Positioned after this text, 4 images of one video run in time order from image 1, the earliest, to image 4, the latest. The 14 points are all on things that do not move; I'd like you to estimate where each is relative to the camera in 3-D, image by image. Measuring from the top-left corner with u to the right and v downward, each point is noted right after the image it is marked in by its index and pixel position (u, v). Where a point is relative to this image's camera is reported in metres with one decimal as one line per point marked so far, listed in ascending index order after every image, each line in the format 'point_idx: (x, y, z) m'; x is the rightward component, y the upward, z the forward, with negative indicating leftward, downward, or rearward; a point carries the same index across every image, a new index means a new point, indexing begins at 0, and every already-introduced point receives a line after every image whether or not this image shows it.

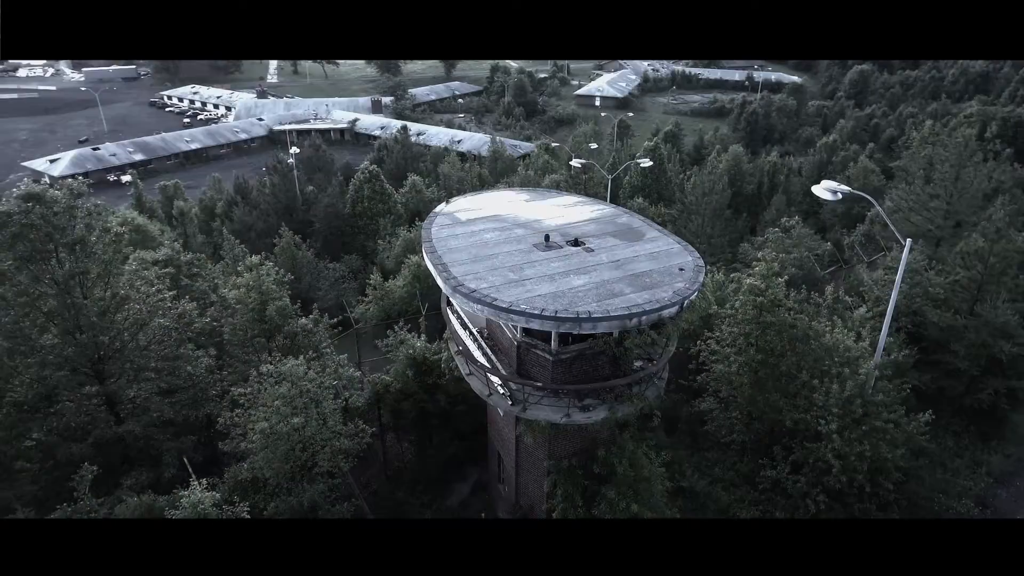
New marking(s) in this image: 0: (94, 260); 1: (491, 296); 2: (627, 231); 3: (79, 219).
0: (-12.7, +0.9, +19.1) m
1: (-0.4, -0.2, +13.5) m
2: (+3.1, +1.5, +17.0) m
3: (-12.8, +2.1, +18.7) m
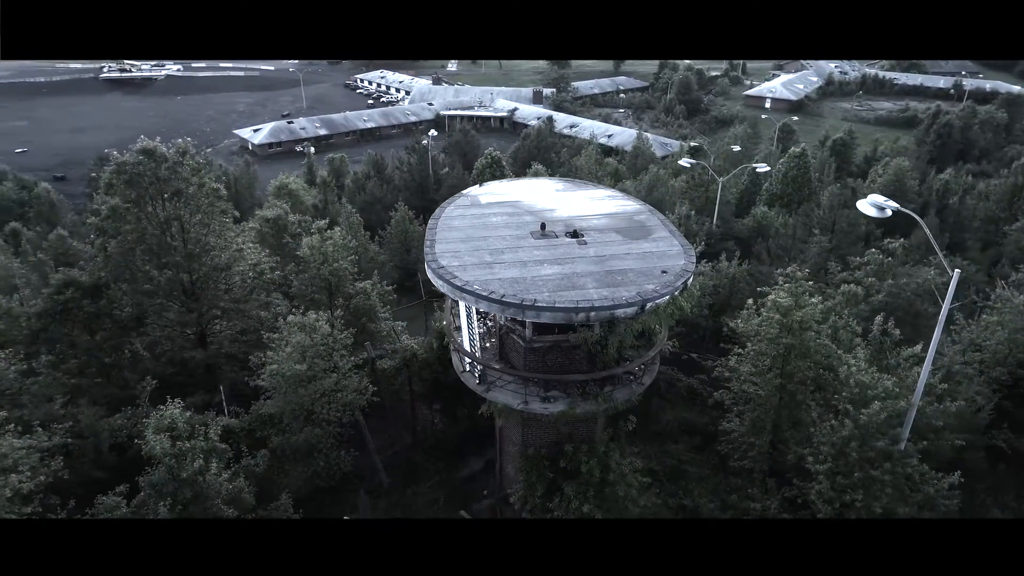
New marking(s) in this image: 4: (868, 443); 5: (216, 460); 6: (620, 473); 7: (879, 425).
0: (-11.5, +2.9, +22.4) m
1: (-1.3, +0.3, +14.0) m
2: (+3.2, +1.5, +16.5) m
3: (-11.6, +4.0, +22.1) m
4: (+7.9, -3.4, +14.1) m
5: (-6.7, -3.9, +14.2) m
6: (+2.7, -4.6, +15.5) m
7: (+8.2, -3.1, +14.1) m
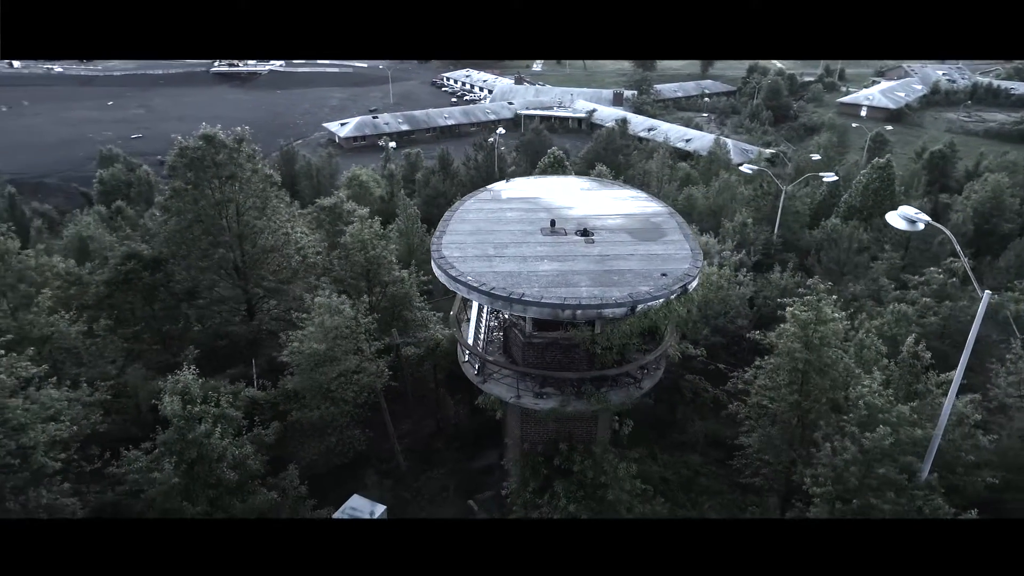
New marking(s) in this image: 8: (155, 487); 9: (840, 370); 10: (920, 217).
0: (-10.2, +3.7, +23.9) m
1: (-1.3, +0.5, +14.3) m
2: (+3.5, +1.5, +16.2) m
3: (-10.3, +4.8, +23.6) m
4: (+7.6, -3.8, +13.2) m
5: (-6.9, -3.4, +15.2) m
6: (+2.4, -4.6, +15.3) m
7: (+7.9, -3.4, +13.2) m
8: (-7.9, -4.4, +14.1) m
9: (+8.2, -2.1, +15.9) m
10: (+9.1, +1.6, +14.1) m
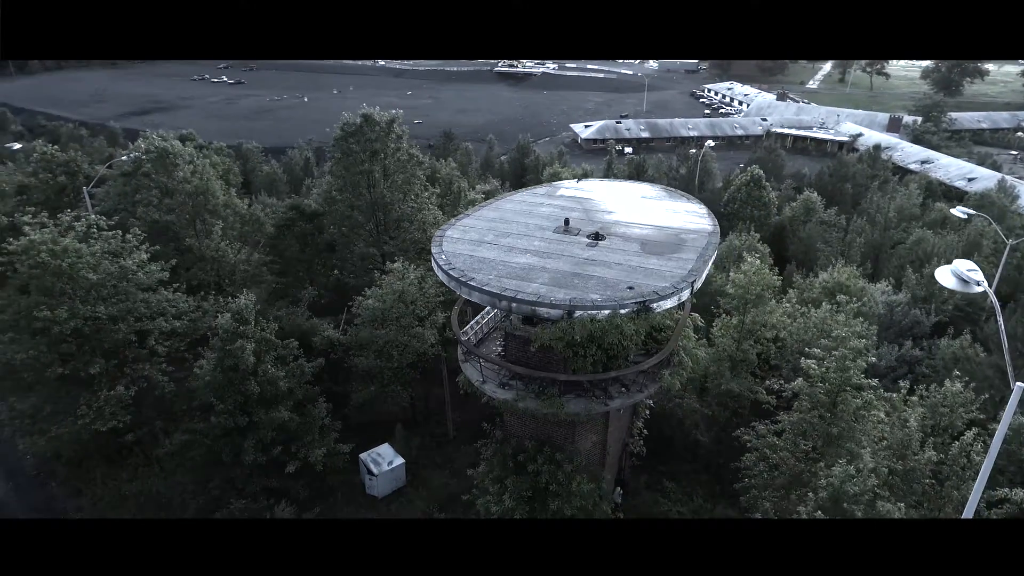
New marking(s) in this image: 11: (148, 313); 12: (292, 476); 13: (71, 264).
0: (-5.5, +5.3, +27.3) m
1: (-1.6, +1.1, +15.1) m
2: (+3.7, +1.0, +15.0) m
3: (-5.4, +6.5, +27.0) m
4: (+5.2, -4.7, +10.9) m
5: (-7.1, -1.8, +18.2) m
6: (+1.2, -4.7, +14.7) m
7: (+5.6, -4.4, +10.8) m
8: (-8.6, -2.6, +17.6) m
9: (+7.2, -3.3, +13.1) m
10: (+8.0, +0.2, +11.0) m
11: (-11.5, -0.8, +19.8) m
12: (-6.6, -5.7, +19.0) m
13: (-13.1, +0.7, +18.7) m
